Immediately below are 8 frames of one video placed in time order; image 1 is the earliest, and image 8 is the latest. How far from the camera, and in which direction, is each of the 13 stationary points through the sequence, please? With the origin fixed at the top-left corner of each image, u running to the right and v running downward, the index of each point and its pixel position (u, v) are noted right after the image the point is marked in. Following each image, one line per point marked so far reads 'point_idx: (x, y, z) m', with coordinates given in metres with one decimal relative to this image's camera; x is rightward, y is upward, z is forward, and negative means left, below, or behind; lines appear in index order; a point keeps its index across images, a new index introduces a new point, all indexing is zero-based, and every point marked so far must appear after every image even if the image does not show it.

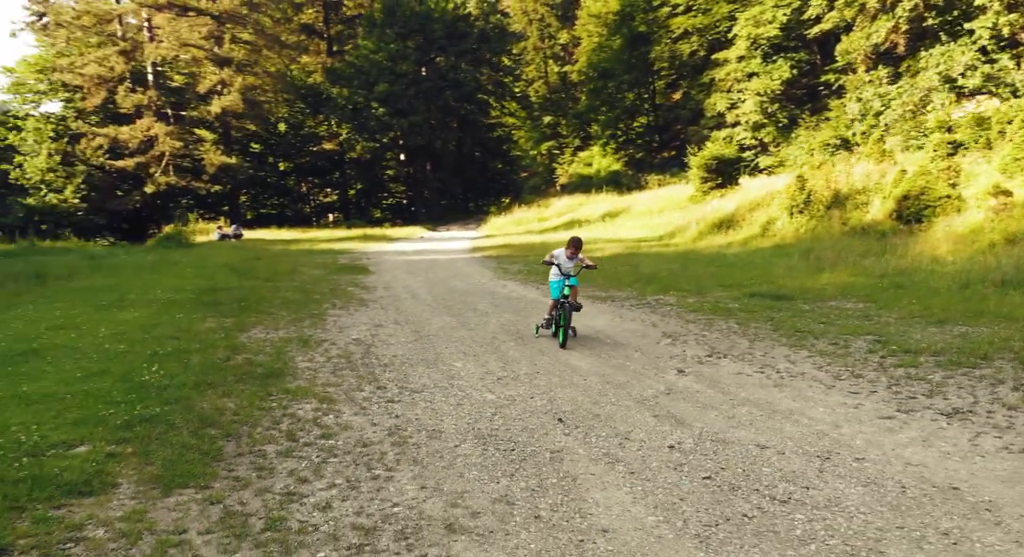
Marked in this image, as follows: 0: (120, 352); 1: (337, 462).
0: (-3.2, -0.6, +6.0) m
1: (-0.9, -0.9, +3.6) m
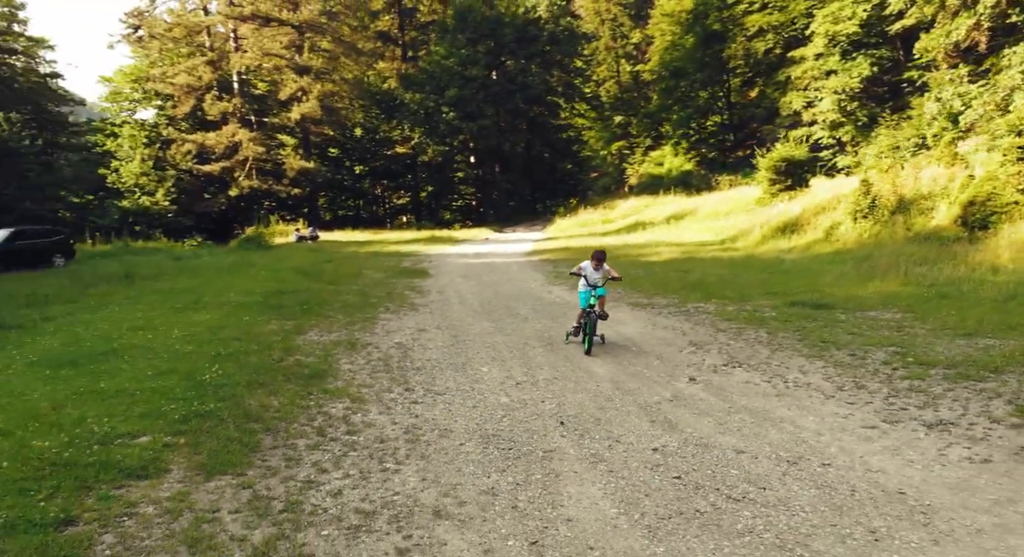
0: (-3.0, -0.7, +6.7) m
1: (-0.9, -1.0, +4.2) m
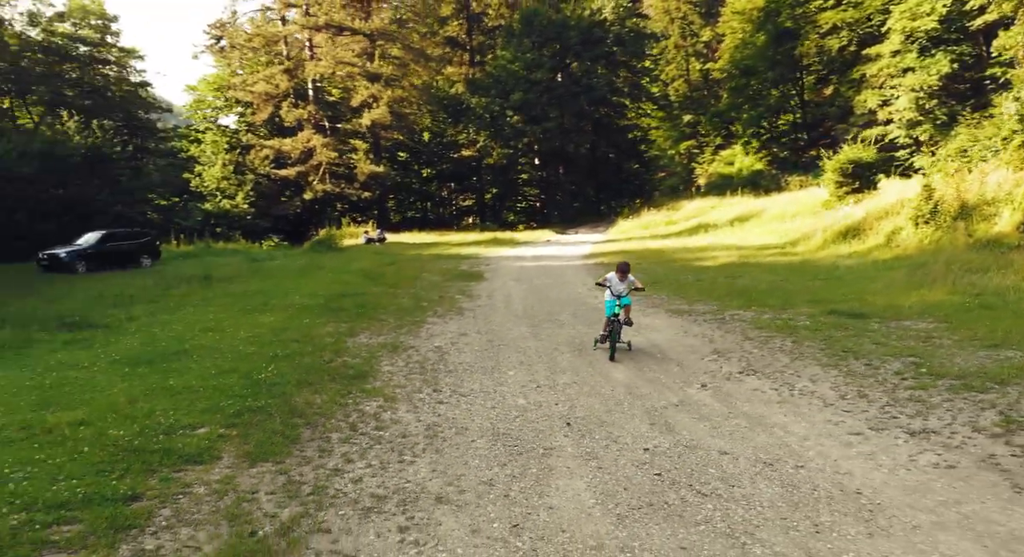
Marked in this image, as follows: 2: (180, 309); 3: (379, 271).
0: (-2.7, -0.8, +7.5) m
1: (-0.9, -1.1, +4.8) m
2: (-5.6, -0.5, +12.3) m
3: (-3.5, +0.2, +19.4) m
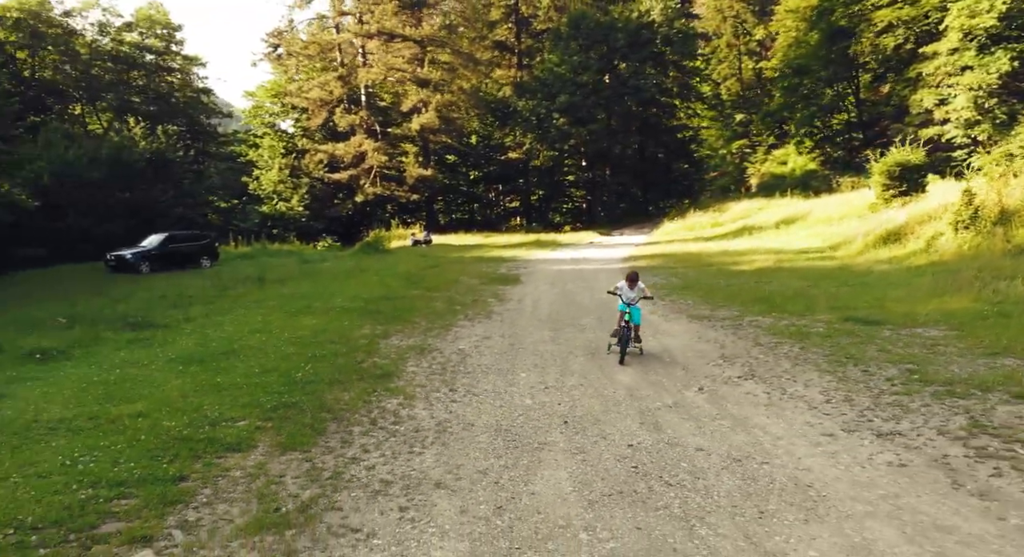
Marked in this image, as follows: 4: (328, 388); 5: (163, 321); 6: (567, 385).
0: (-2.5, -0.8, +8.3) m
1: (-0.9, -1.2, +5.4) m
2: (-5.1, -0.6, +13.2) m
3: (-2.5, +0.2, +20.1) m
4: (-1.7, -1.0, +6.8) m
5: (-5.8, -0.7, +12.0) m
6: (+0.5, -1.0, +6.9) m
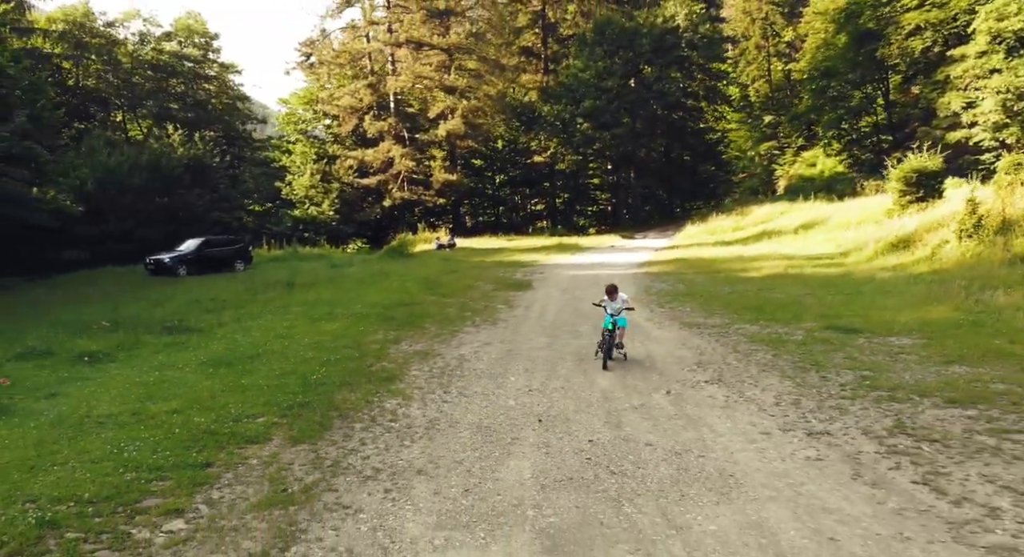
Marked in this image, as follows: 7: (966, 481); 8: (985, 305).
0: (-2.6, -1.0, +9.2) m
1: (-1.1, -1.3, +6.3) m
2: (-4.9, -0.7, +14.3) m
3: (-2.1, 0.0, +21.1) m
4: (-1.8, -1.2, +7.7) m
5: (-5.7, -0.8, +13.1) m
6: (+0.4, -1.2, +7.7) m
7: (+3.1, -1.3, +4.9) m
8: (+7.7, -0.4, +11.8) m
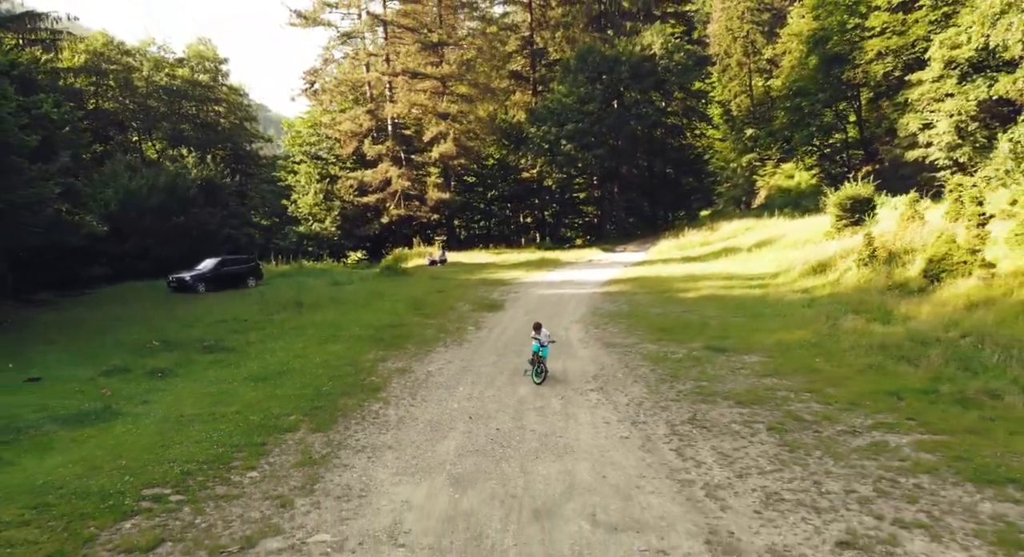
0: (-3.4, -1.7, +12.9) m
1: (-1.9, -2.0, +9.9) m
2: (-5.8, -1.4, +17.9) m
3: (-2.9, -0.7, +24.7) m
4: (-2.7, -1.8, +11.3) m
5: (-6.5, -1.5, +16.7) m
6: (-0.4, -1.8, +11.4) m
7: (+2.2, -2.0, +8.5) m
8: (+6.9, -1.1, +15.4) m
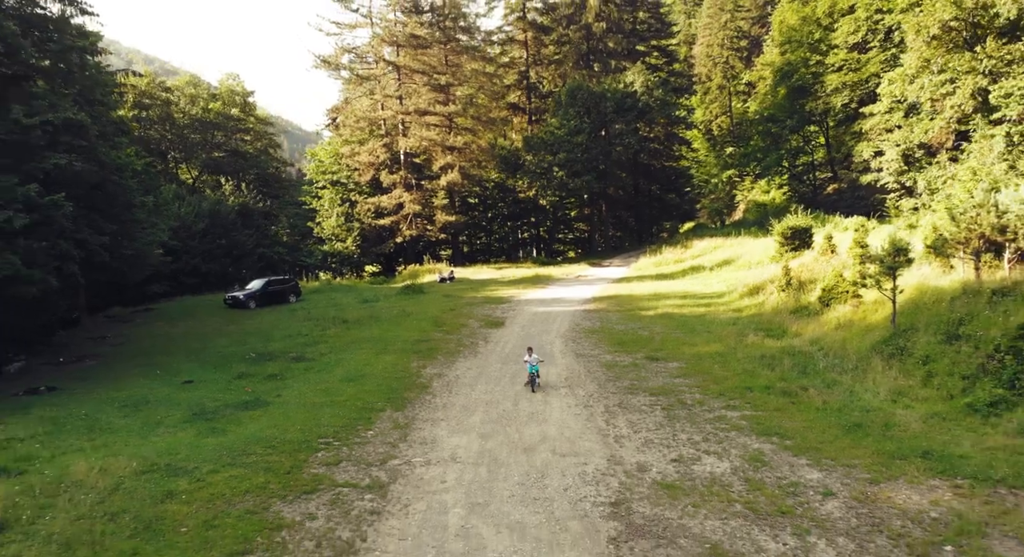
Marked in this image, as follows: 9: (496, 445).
0: (-3.4, -2.6, +19.4) m
1: (-1.9, -3.0, +16.5) m
2: (-5.8, -2.4, +24.5) m
3: (-2.9, -1.7, +31.2) m
4: (-2.7, -2.8, +17.8) m
5: (-6.5, -2.5, +23.3) m
6: (-0.4, -2.8, +17.9) m
7: (+2.3, -2.9, +15.0) m
8: (+6.9, -2.0, +22.0) m
9: (-0.3, -3.1, +13.7) m
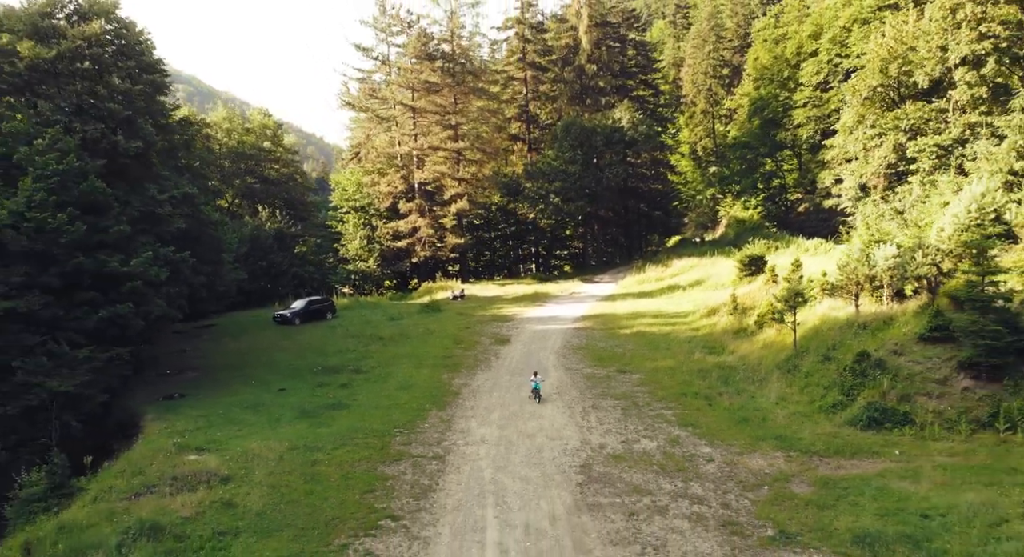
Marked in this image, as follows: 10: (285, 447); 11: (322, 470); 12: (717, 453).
0: (-3.2, -4.0, +26.8) m
1: (-1.7, -4.3, +23.9) m
2: (-5.6, -3.7, +31.9) m
3: (-2.7, -3.0, +38.7) m
4: (-2.5, -4.1, +25.3) m
5: (-6.3, -3.9, +30.7) m
6: (-0.2, -4.1, +25.4) m
7: (+2.5, -4.3, +22.5) m
8: (+7.1, -3.3, +29.4) m
9: (-0.1, -4.5, +21.1) m
10: (-6.2, -4.6, +19.7) m
11: (-4.8, -4.8, +18.1) m
12: (+5.4, -4.6, +19.0) m
